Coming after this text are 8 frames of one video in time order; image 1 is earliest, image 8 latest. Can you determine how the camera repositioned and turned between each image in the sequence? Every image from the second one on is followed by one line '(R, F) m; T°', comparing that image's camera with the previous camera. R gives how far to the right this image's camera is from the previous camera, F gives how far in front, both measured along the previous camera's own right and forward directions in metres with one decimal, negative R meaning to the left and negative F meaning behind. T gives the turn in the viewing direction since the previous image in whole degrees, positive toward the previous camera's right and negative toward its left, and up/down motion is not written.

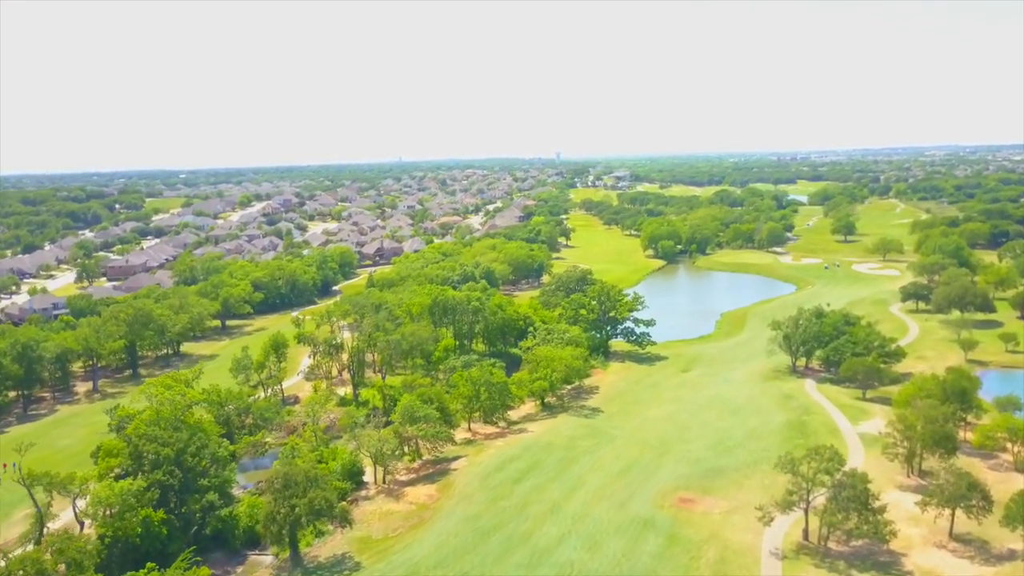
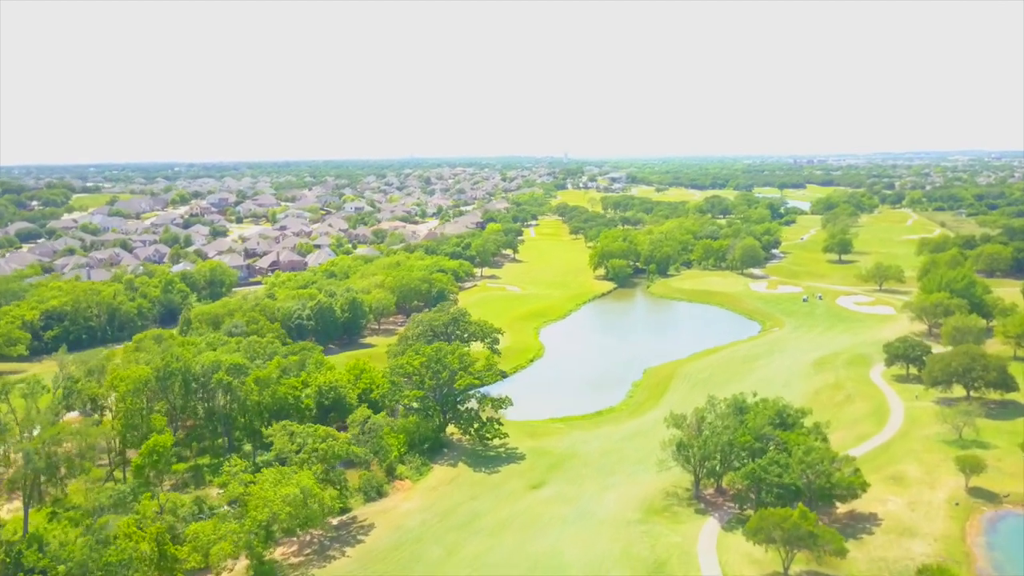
(+10.0, +18.7) m; -1°
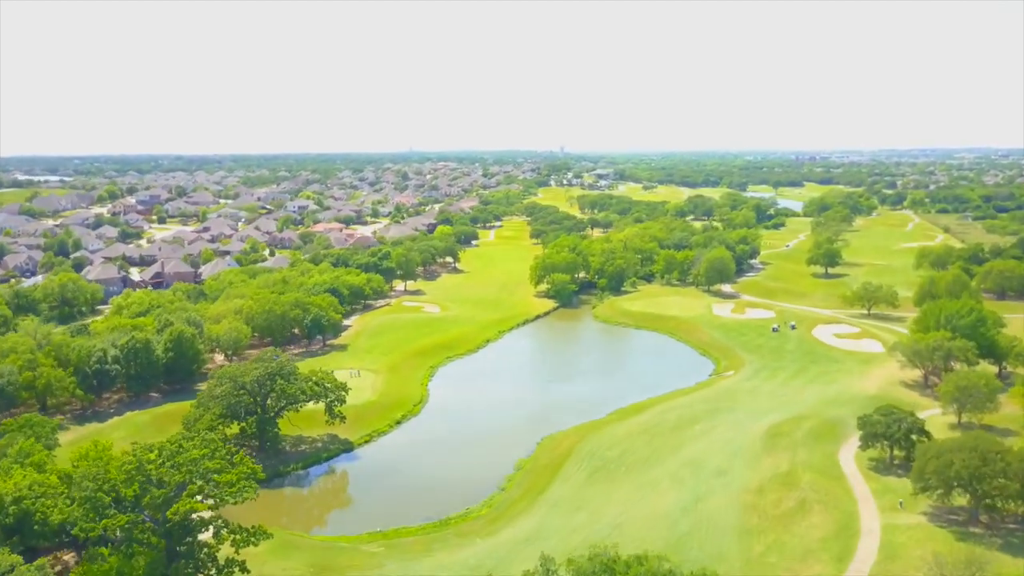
(+6.9, +14.1) m; 0°
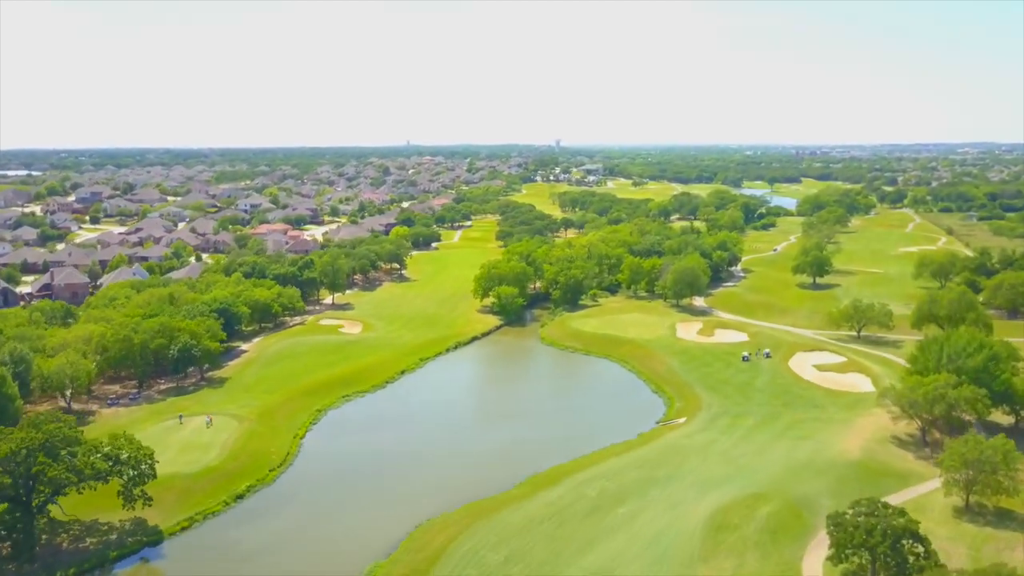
(+4.8, +10.1) m; 0°
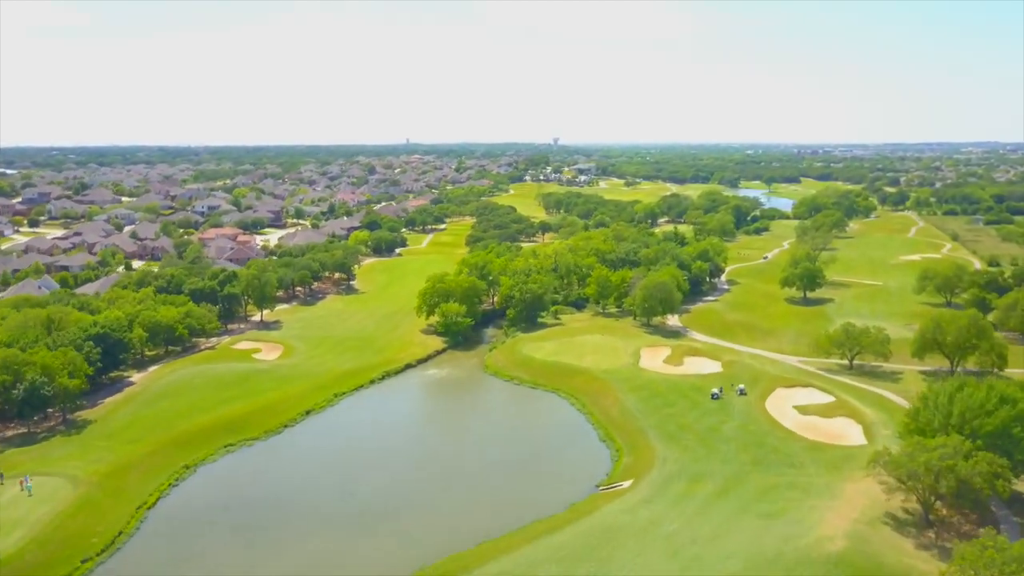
(+3.7, +8.2) m; 0°
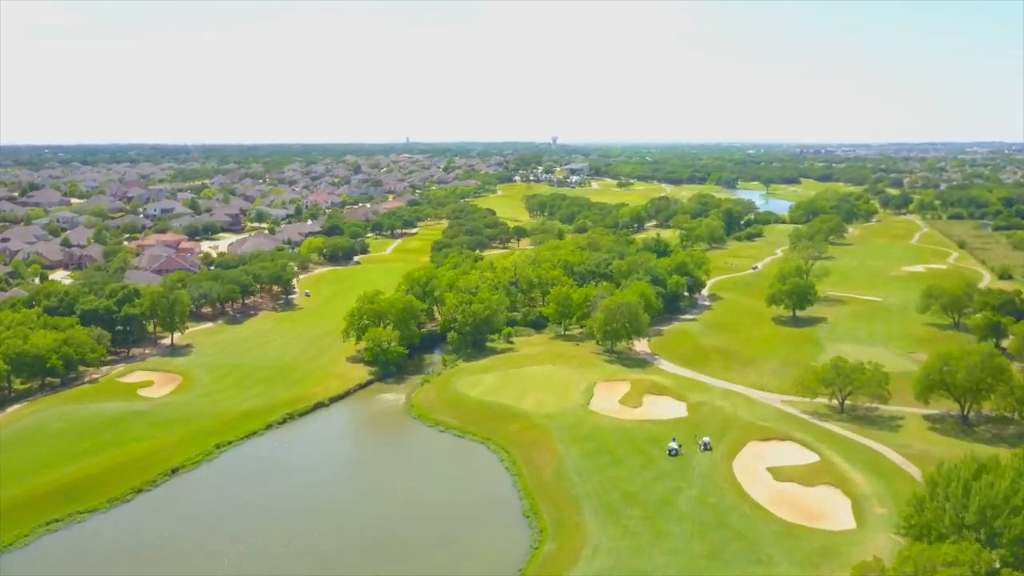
(+3.6, +8.1) m; 0°
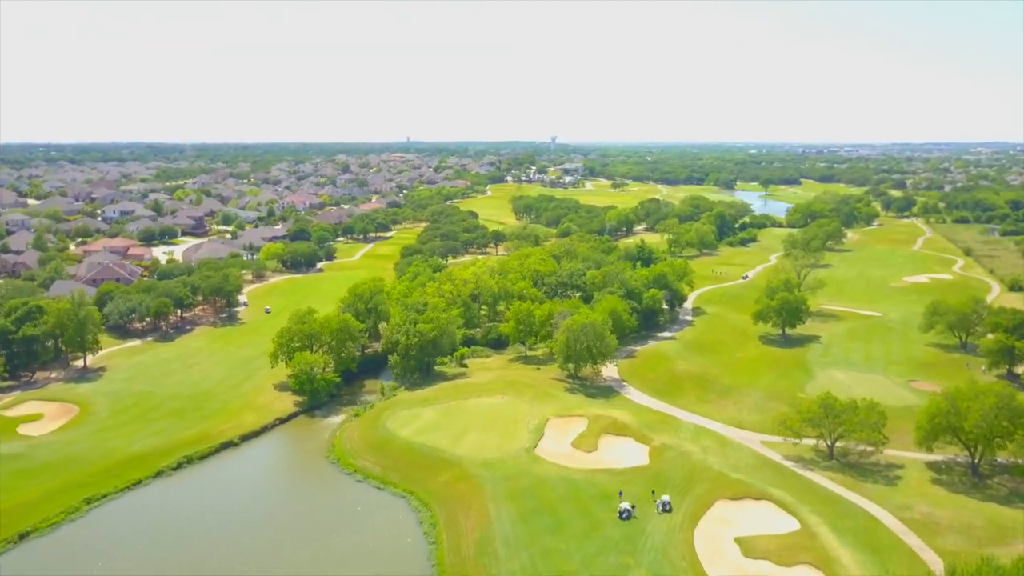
(+2.8, +6.2) m; 0°
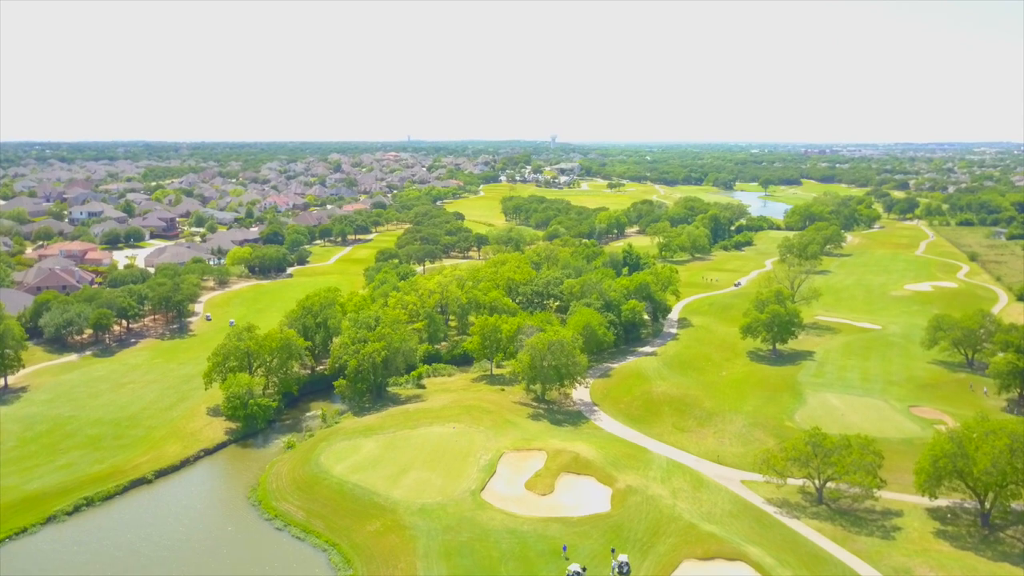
(+2.1, +4.5) m; 0°
